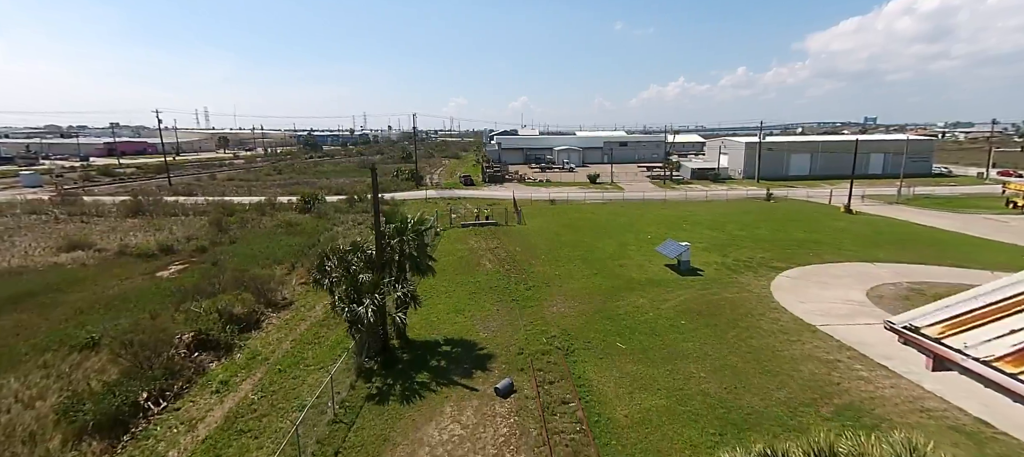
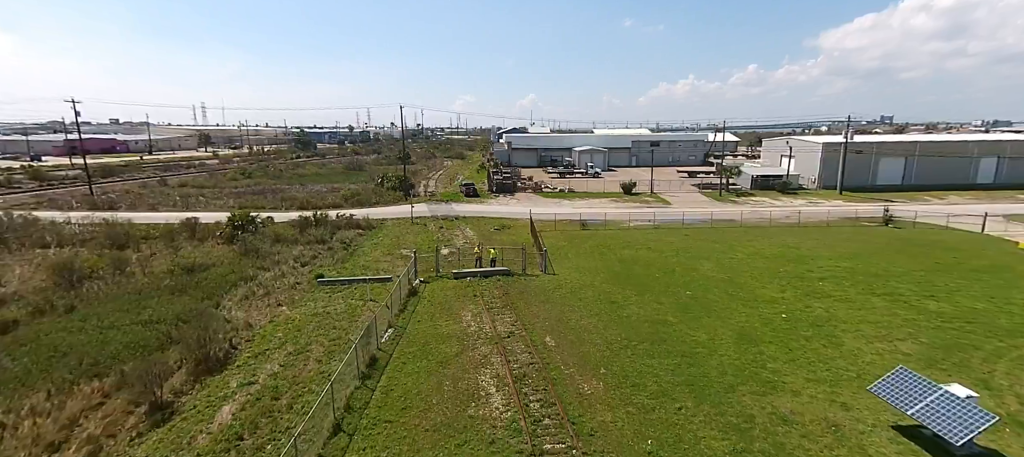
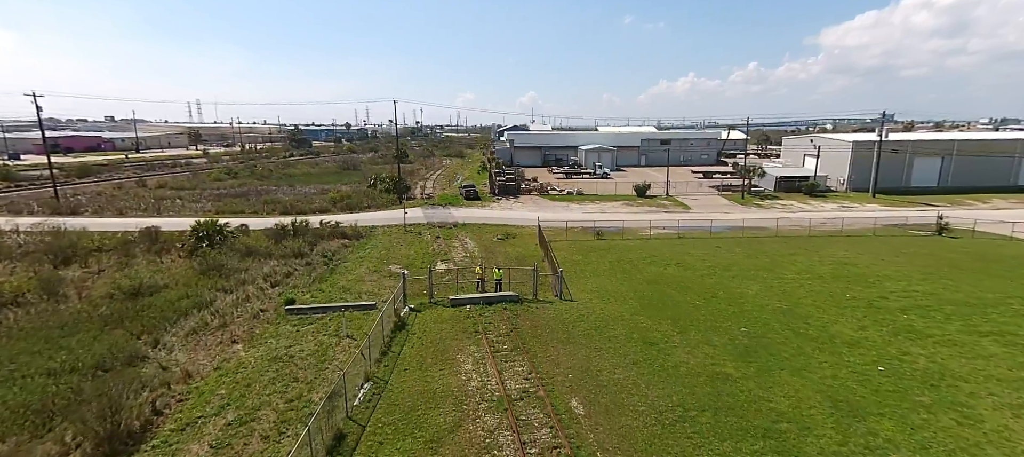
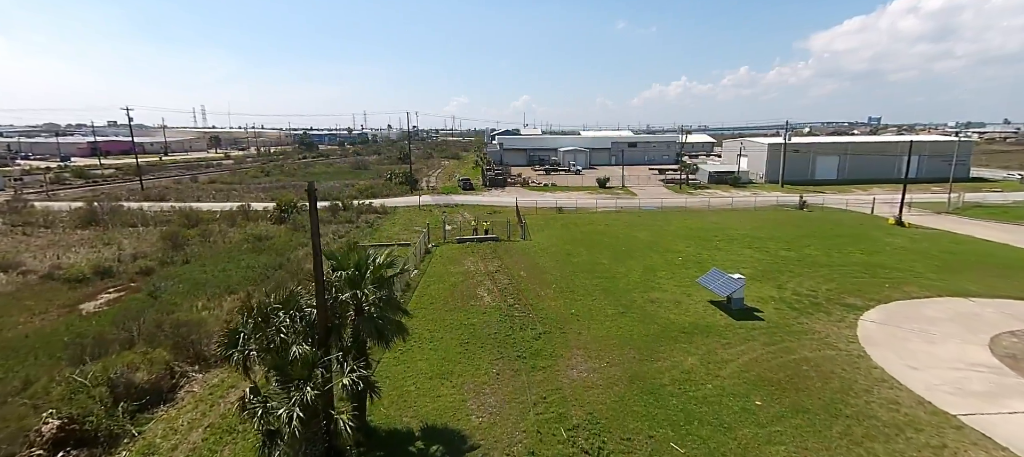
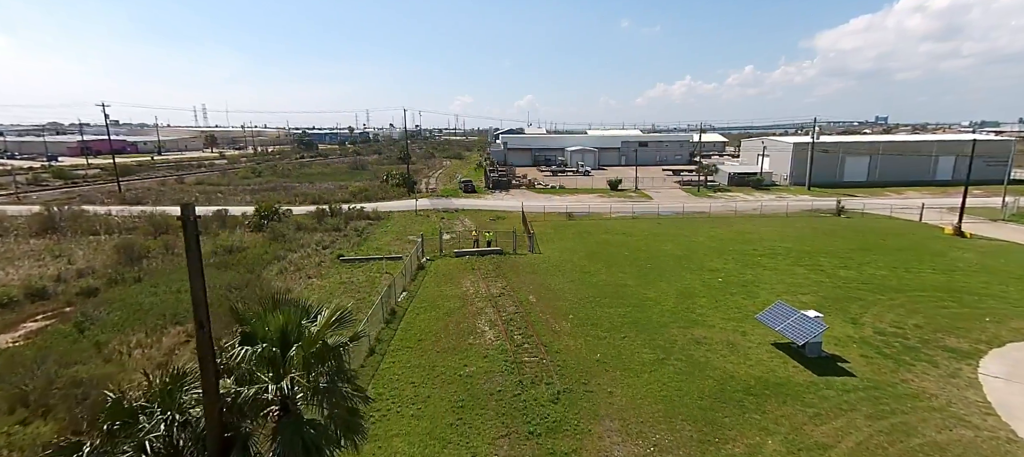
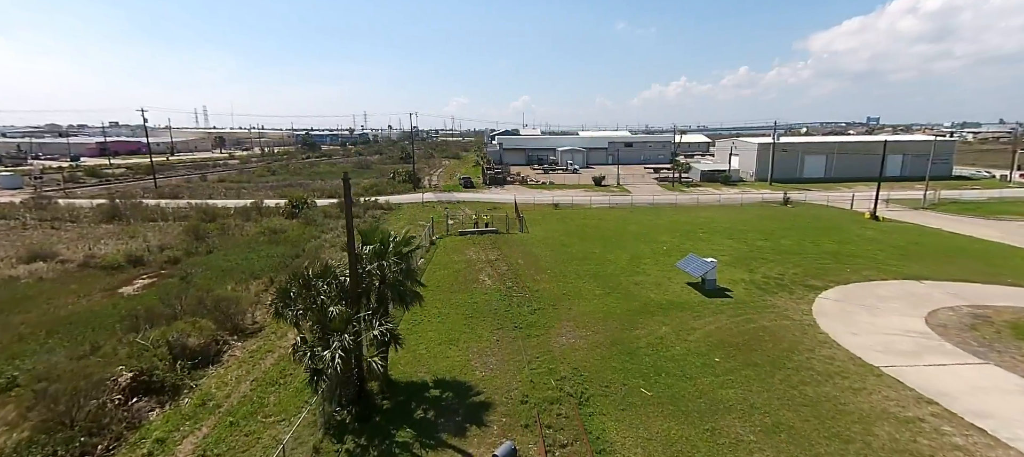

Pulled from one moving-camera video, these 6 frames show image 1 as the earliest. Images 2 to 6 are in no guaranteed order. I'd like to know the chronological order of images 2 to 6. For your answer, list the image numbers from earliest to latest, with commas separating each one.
6, 4, 5, 2, 3
